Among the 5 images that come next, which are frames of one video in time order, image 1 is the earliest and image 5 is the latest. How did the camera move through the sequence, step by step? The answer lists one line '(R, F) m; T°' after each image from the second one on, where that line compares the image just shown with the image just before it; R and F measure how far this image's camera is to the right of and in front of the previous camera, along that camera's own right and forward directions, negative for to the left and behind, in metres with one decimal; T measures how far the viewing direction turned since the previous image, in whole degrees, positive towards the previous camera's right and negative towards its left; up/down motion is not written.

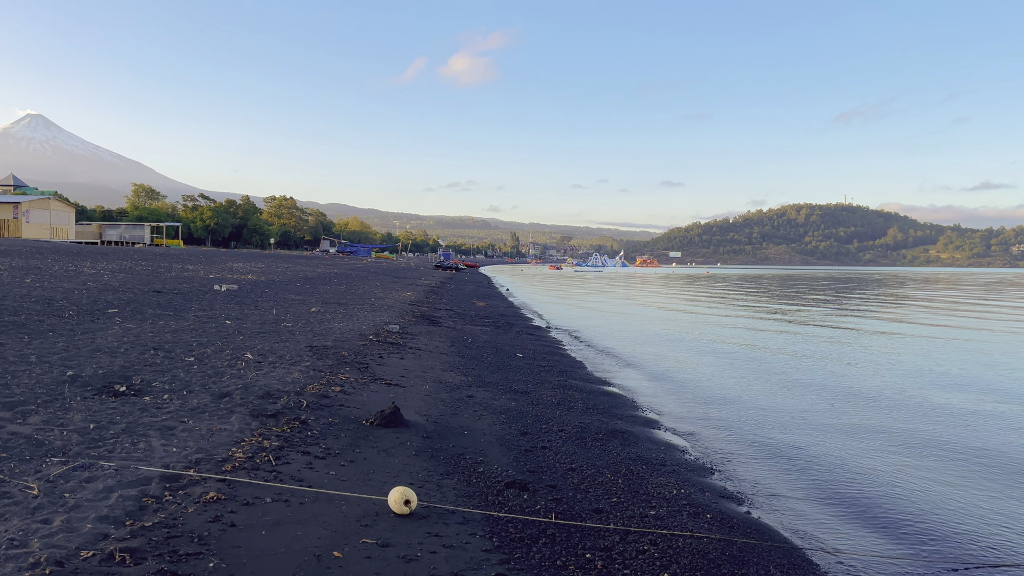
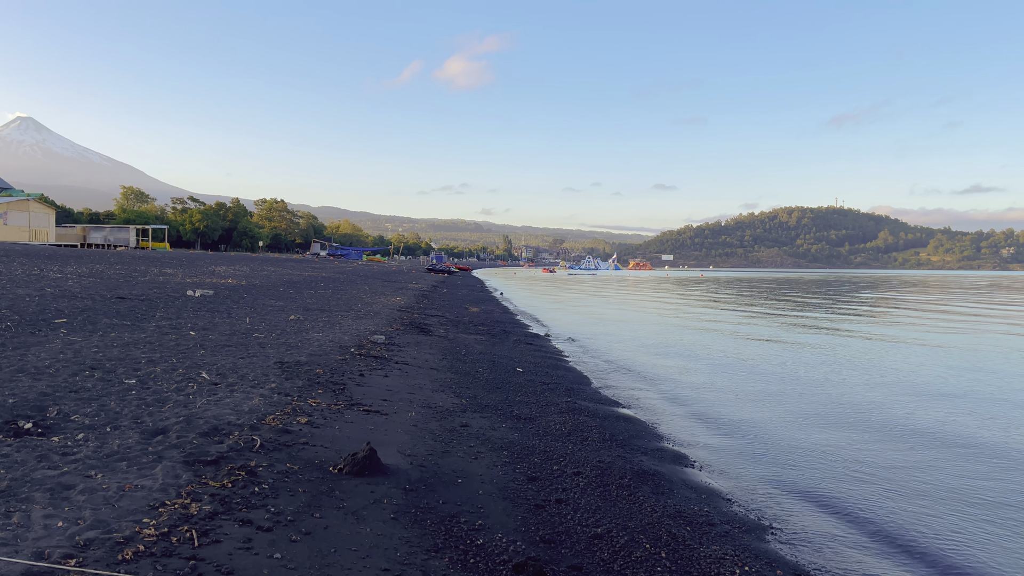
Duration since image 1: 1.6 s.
(-0.2, +1.9) m; +1°
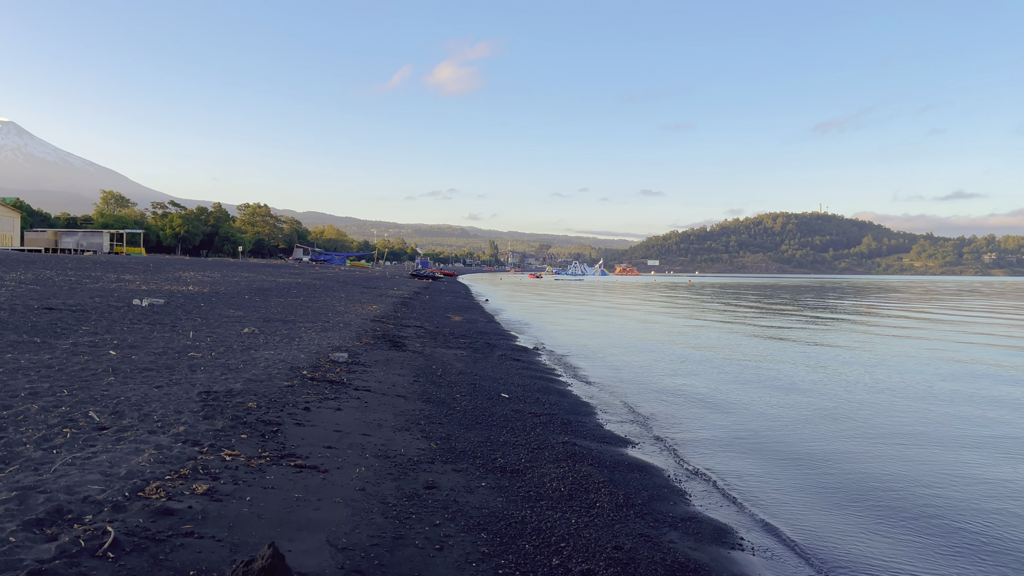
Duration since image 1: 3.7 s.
(+0.1, +2.5) m; +1°
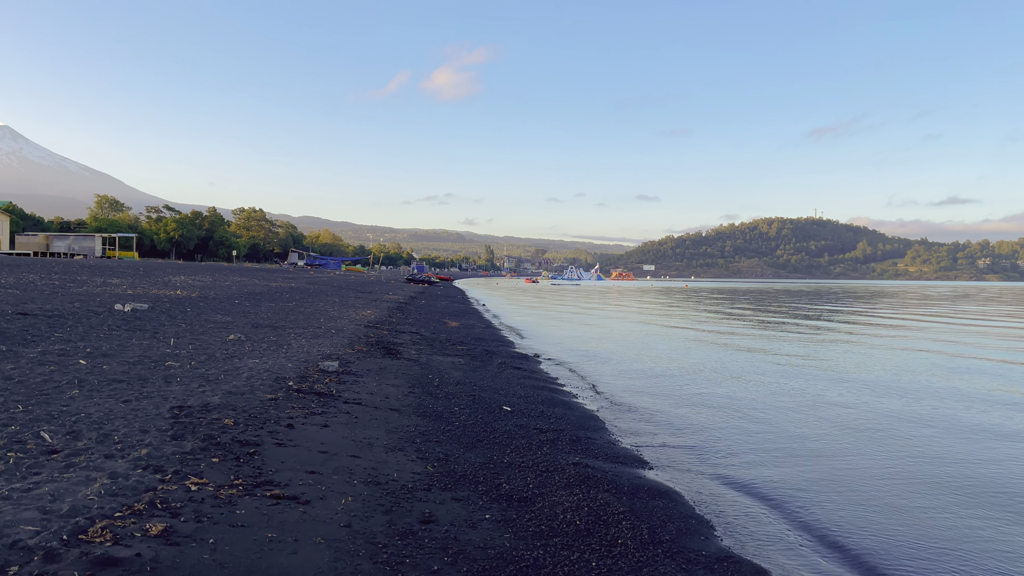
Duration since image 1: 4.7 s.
(-0.1, +0.9) m; 0°
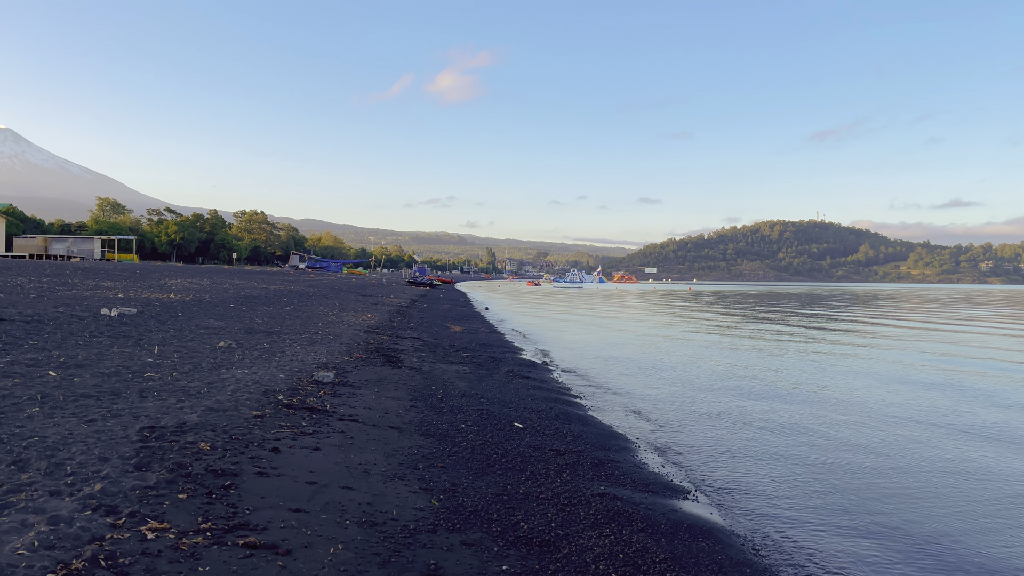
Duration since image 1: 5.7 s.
(-0.2, +1.1) m; 0°
